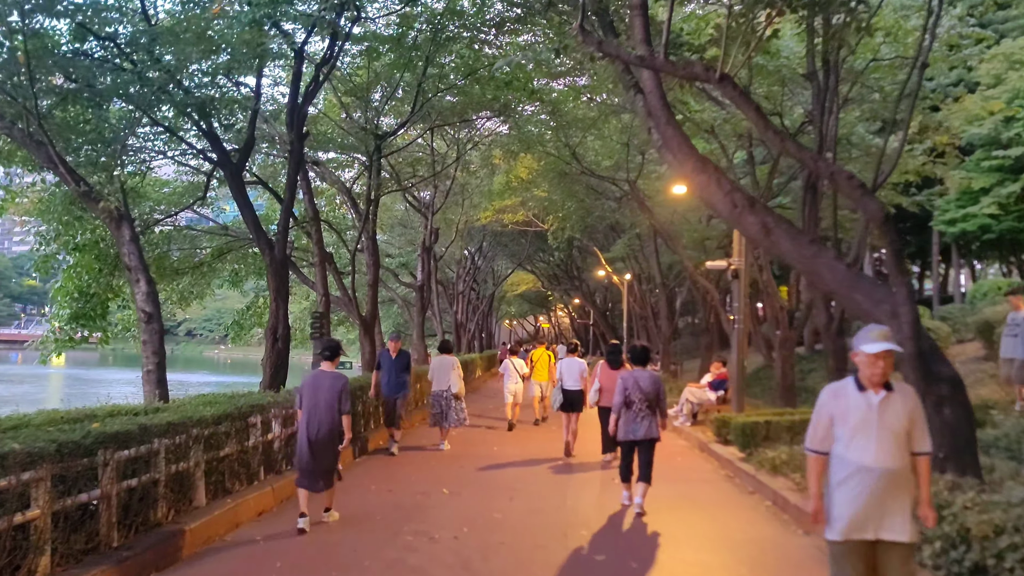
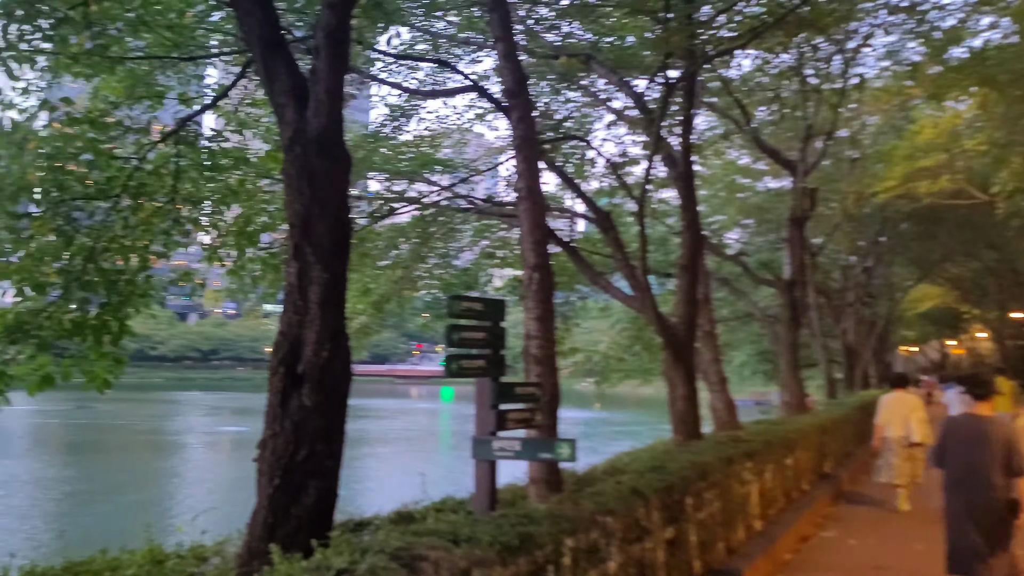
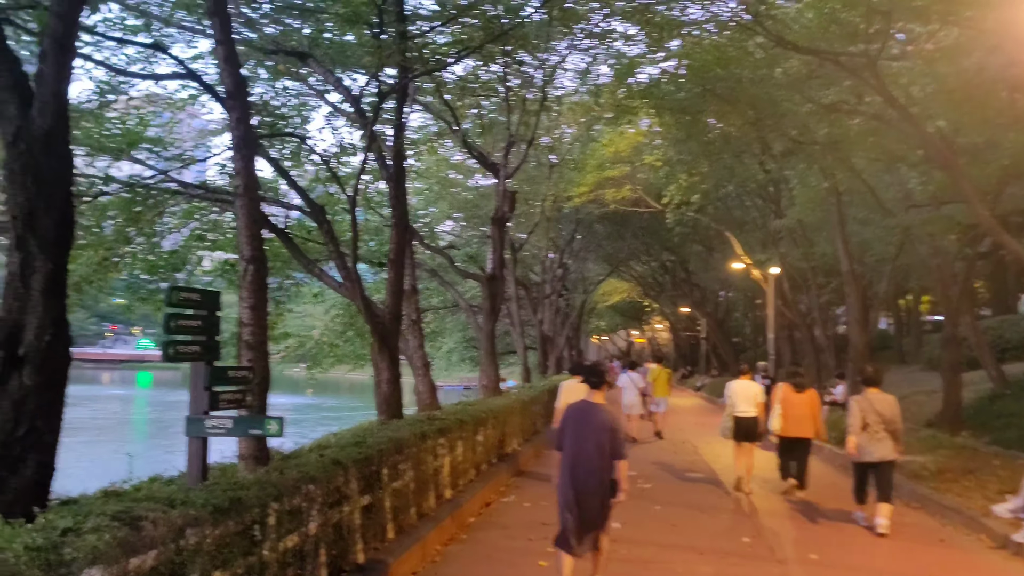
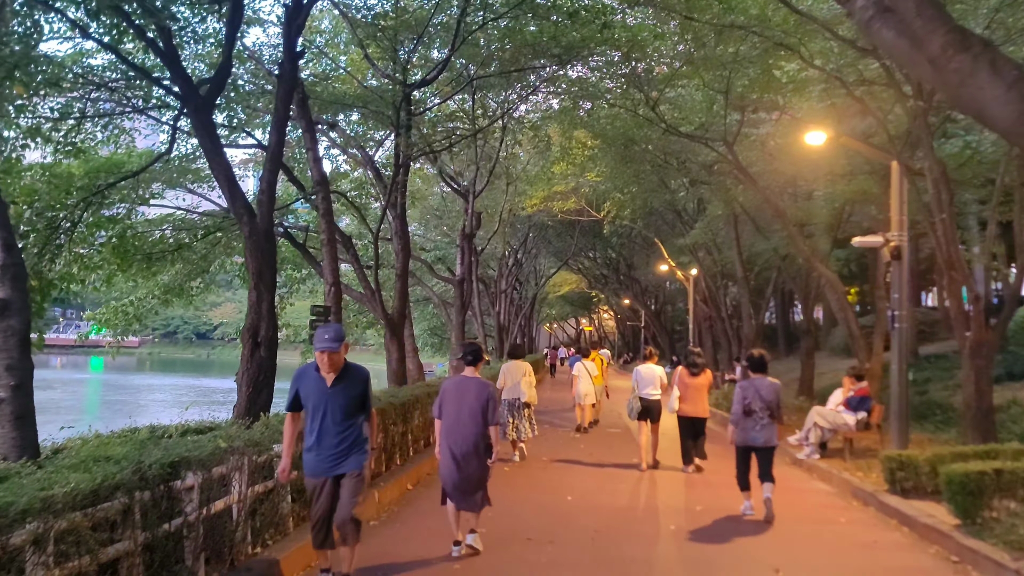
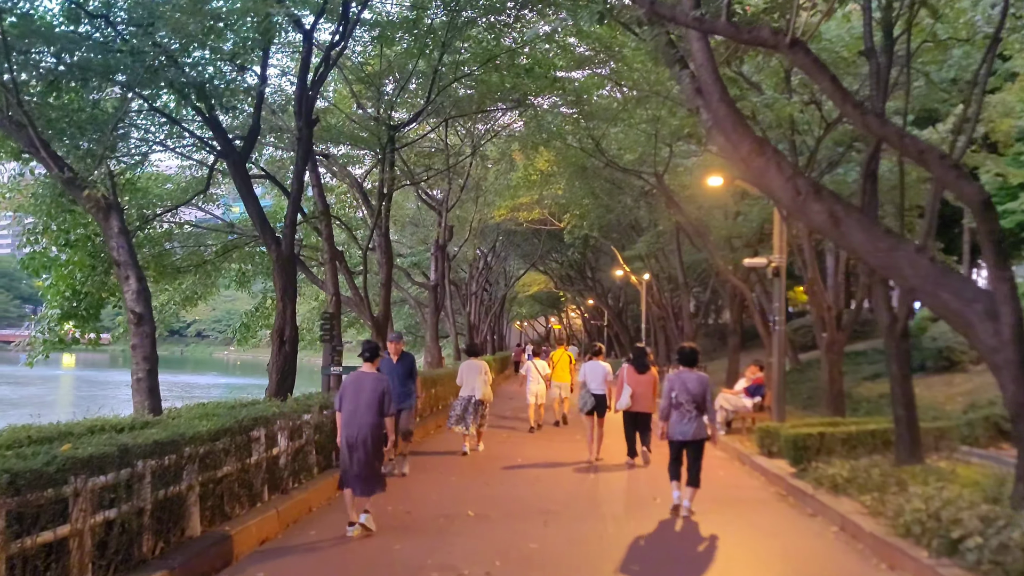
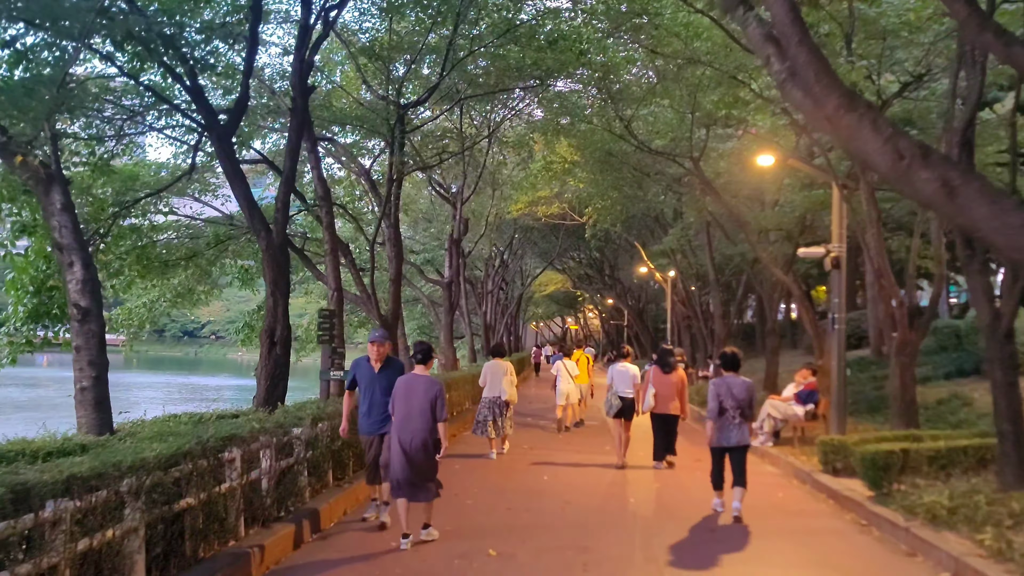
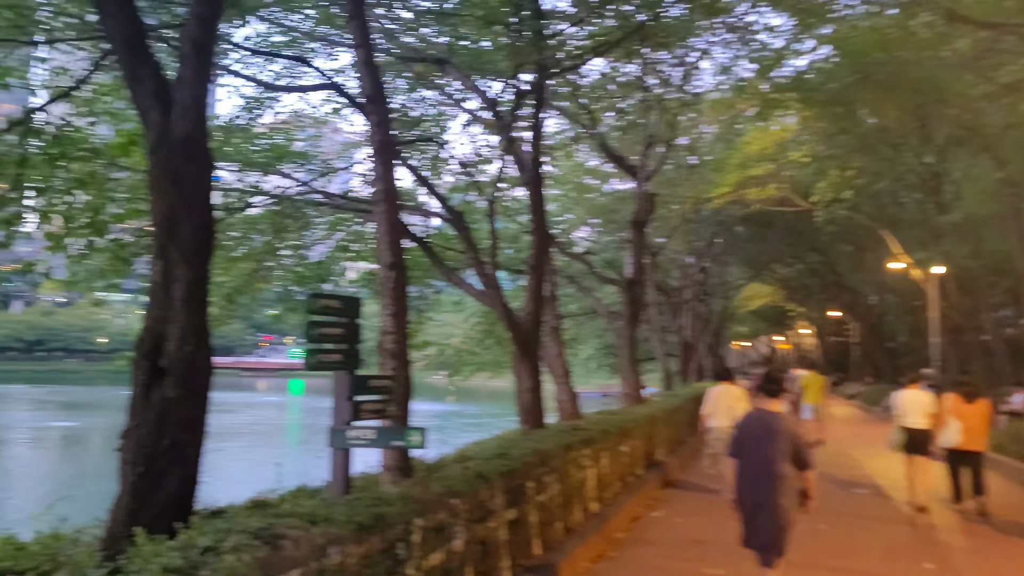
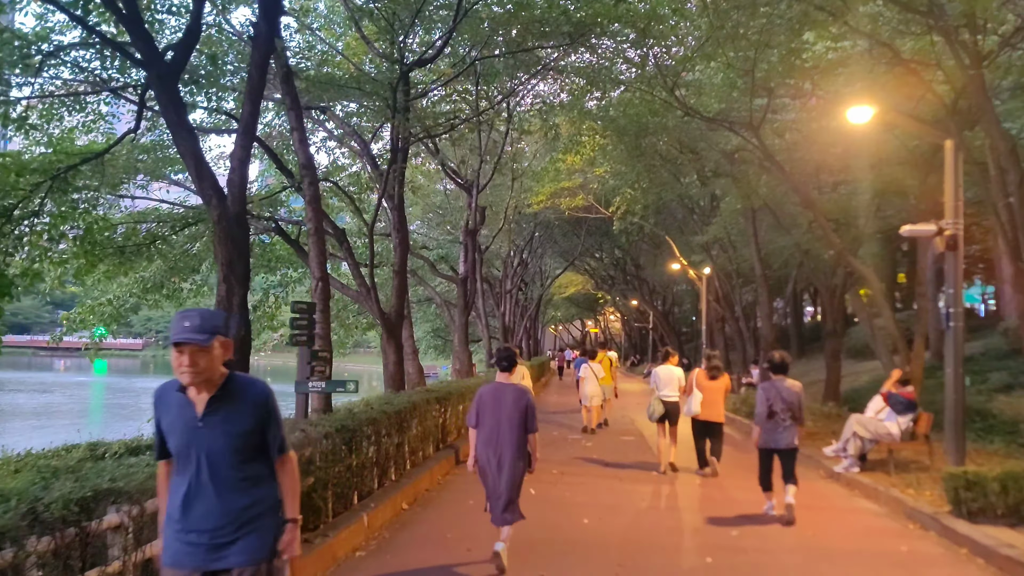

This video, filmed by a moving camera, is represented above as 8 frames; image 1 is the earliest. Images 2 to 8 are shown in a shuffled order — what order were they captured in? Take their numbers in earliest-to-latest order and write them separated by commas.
5, 6, 4, 8, 3, 7, 2
